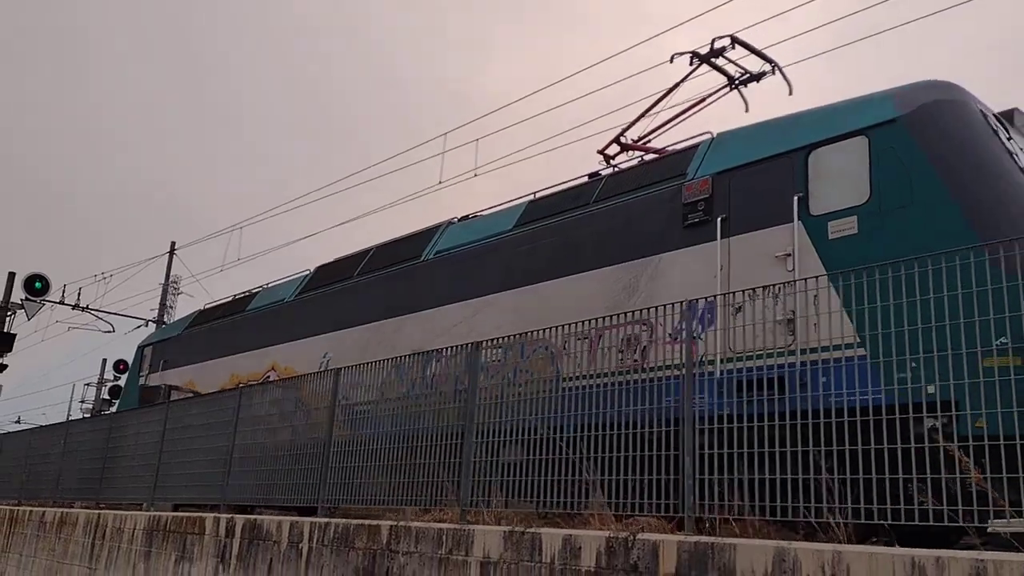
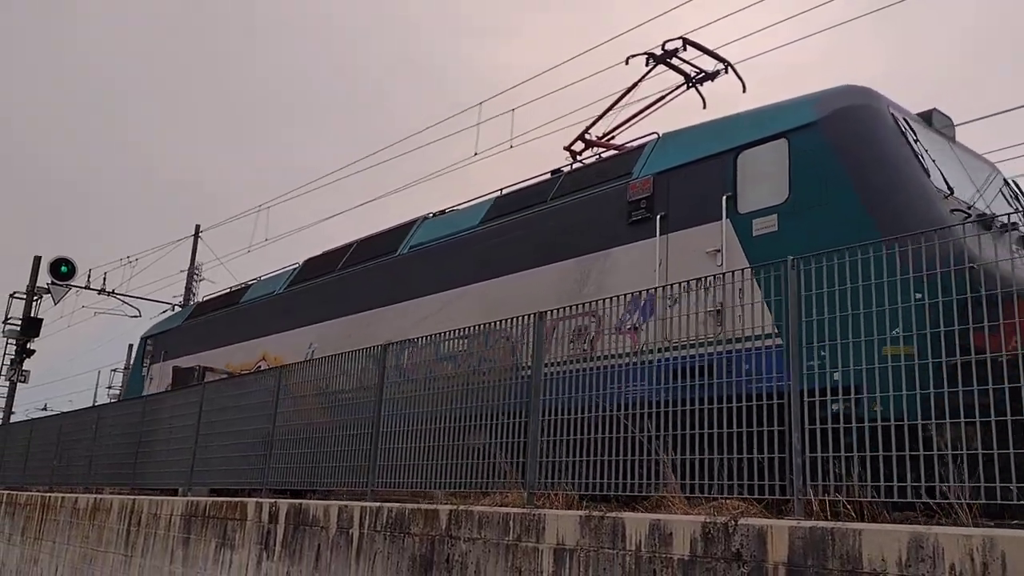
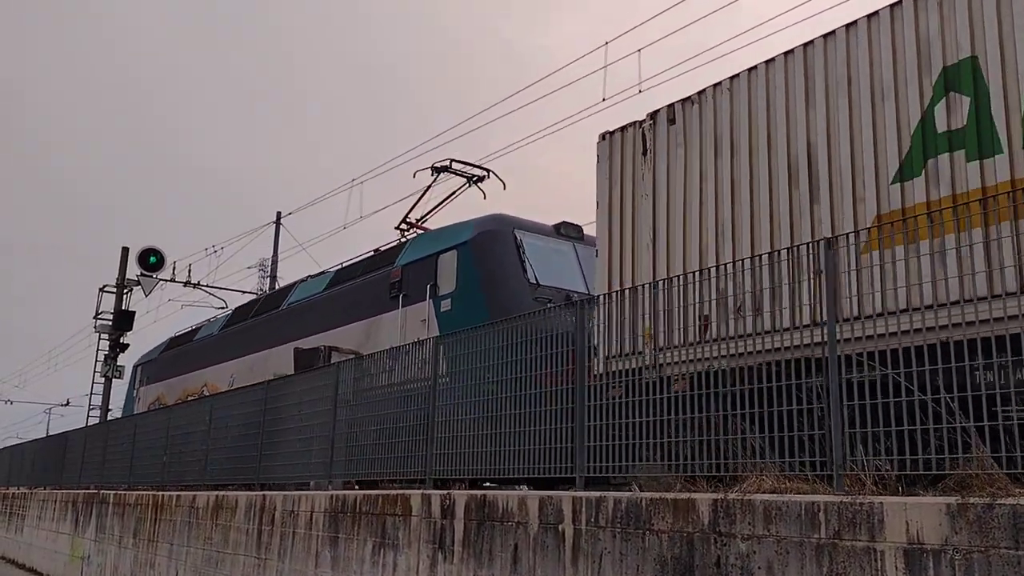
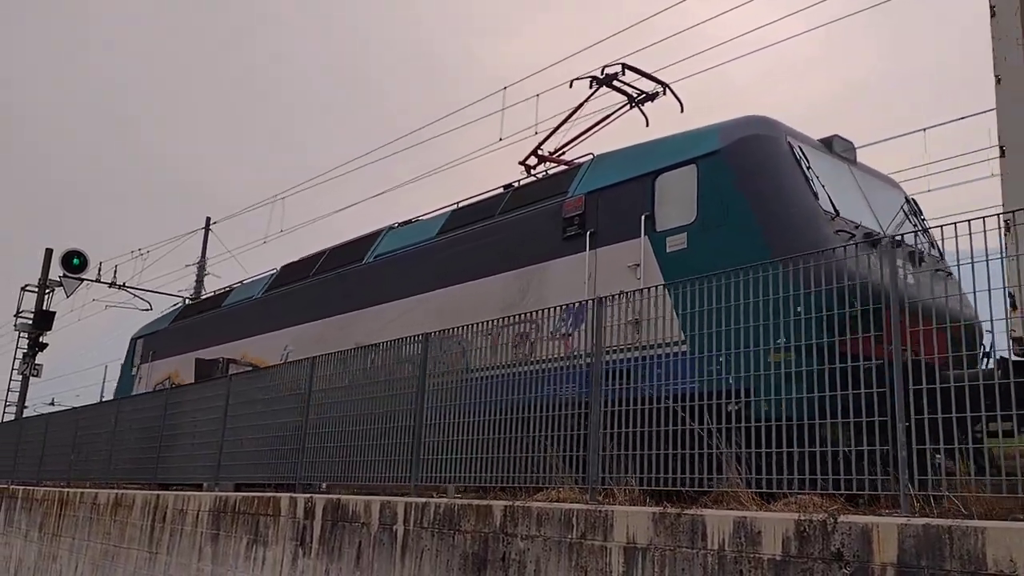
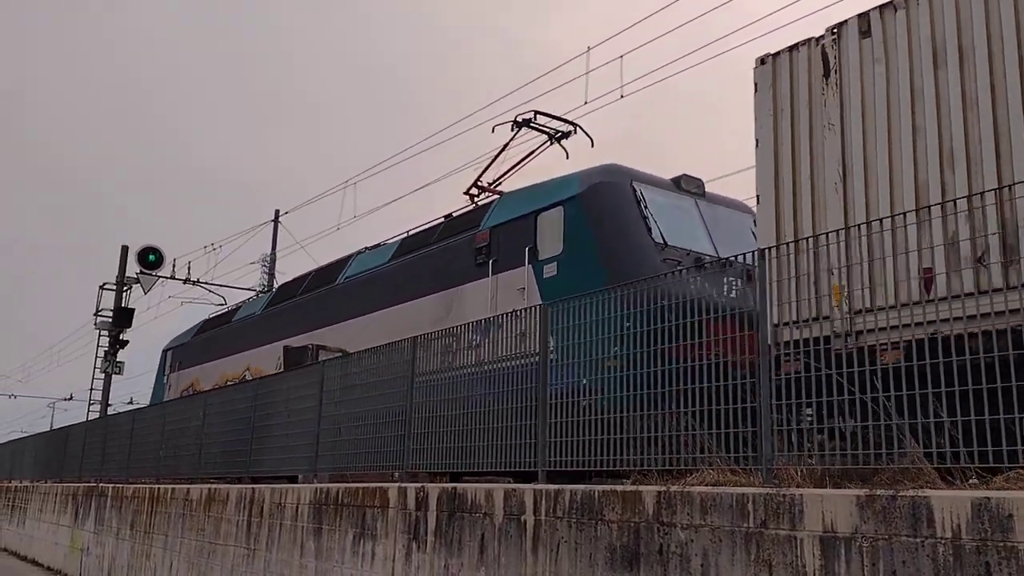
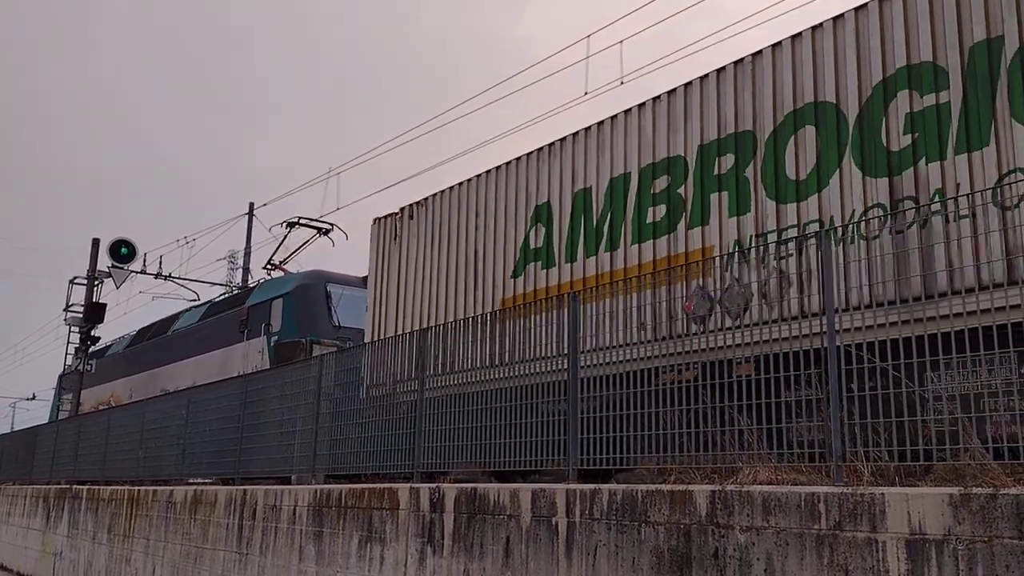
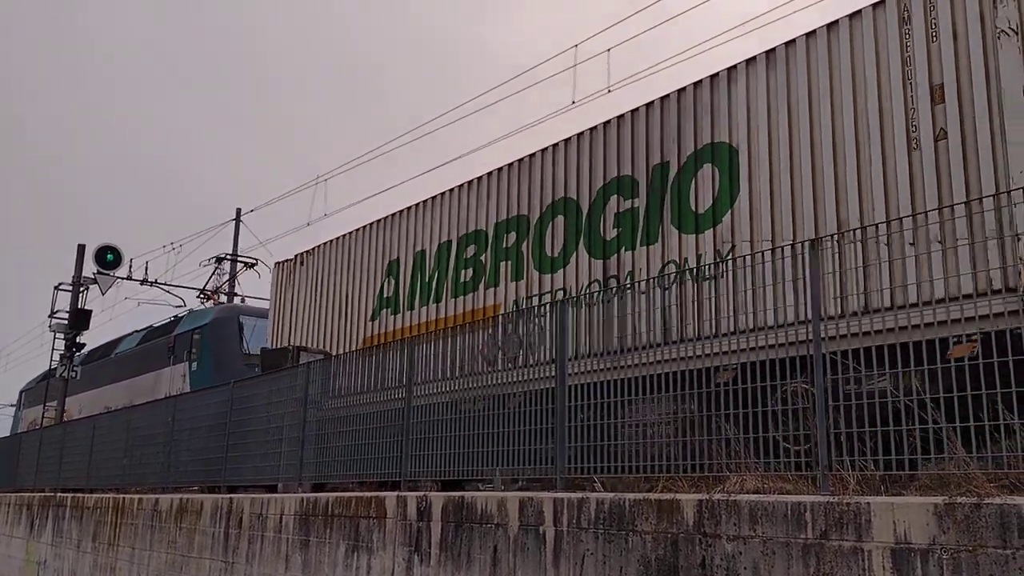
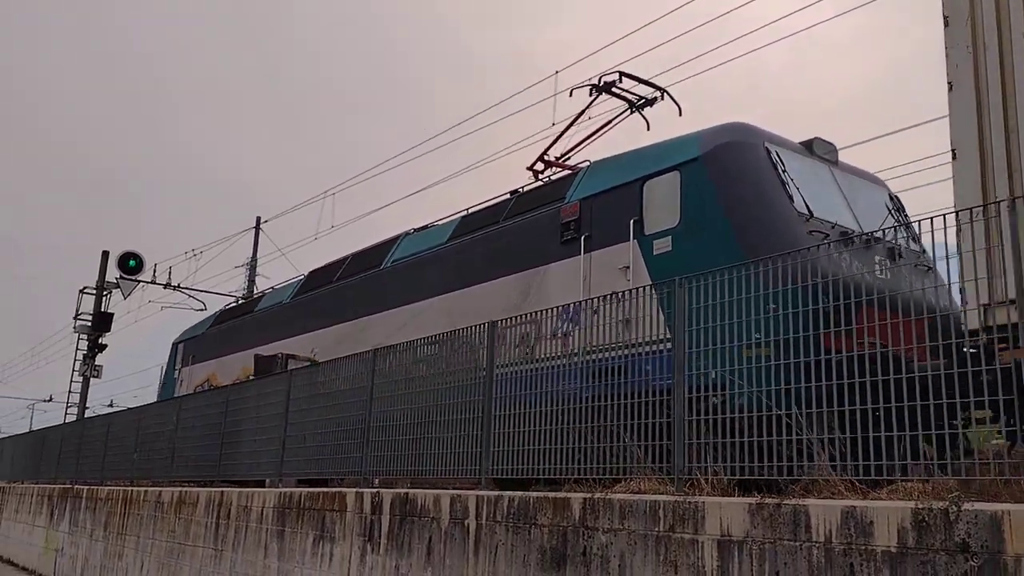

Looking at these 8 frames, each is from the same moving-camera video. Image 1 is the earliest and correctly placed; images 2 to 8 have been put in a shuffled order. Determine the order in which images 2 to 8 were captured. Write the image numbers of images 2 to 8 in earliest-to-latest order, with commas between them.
2, 4, 8, 5, 3, 6, 7
